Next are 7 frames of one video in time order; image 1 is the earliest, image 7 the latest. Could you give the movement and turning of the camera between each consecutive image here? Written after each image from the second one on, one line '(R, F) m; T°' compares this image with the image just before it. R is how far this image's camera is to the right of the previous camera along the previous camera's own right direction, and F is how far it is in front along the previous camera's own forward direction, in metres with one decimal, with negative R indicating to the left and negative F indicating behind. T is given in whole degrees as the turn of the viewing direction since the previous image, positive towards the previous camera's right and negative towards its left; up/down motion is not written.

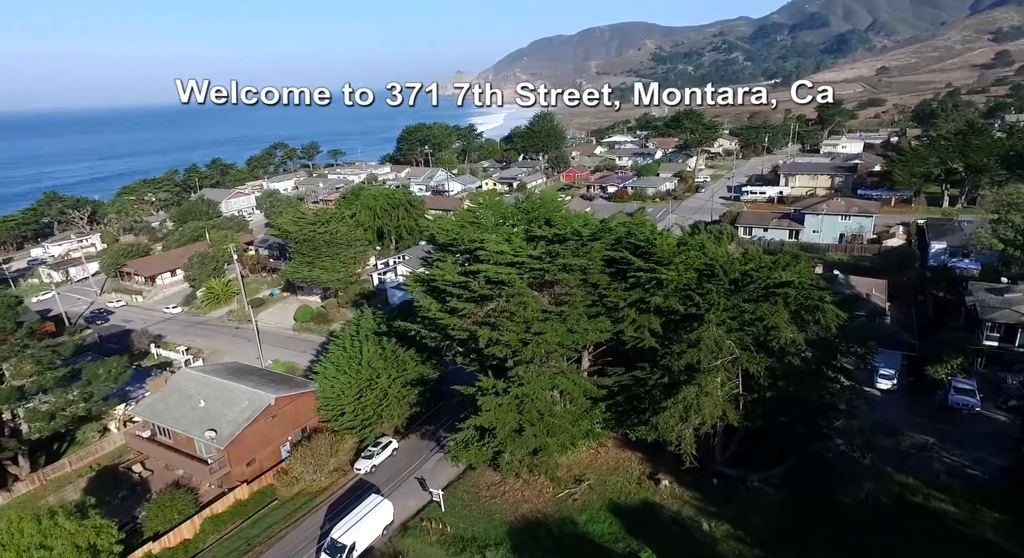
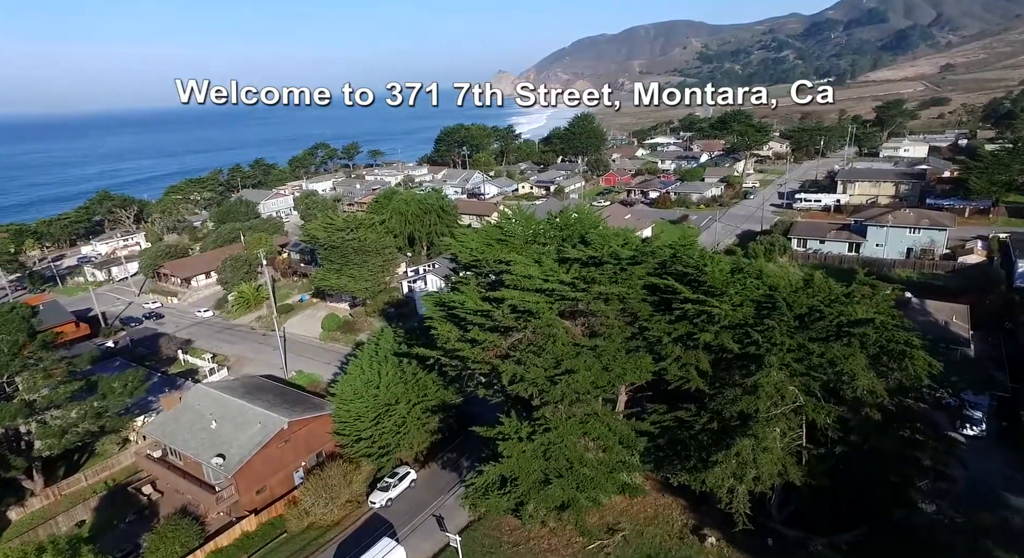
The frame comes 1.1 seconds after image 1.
(+0.1, +1.0) m; -4°
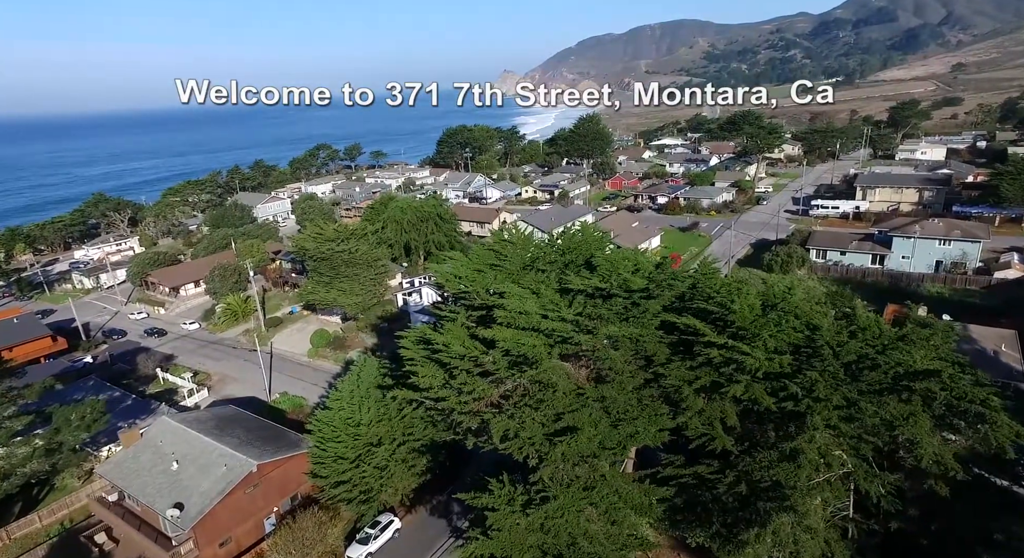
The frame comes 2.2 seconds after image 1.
(+0.1, +1.2) m; 0°
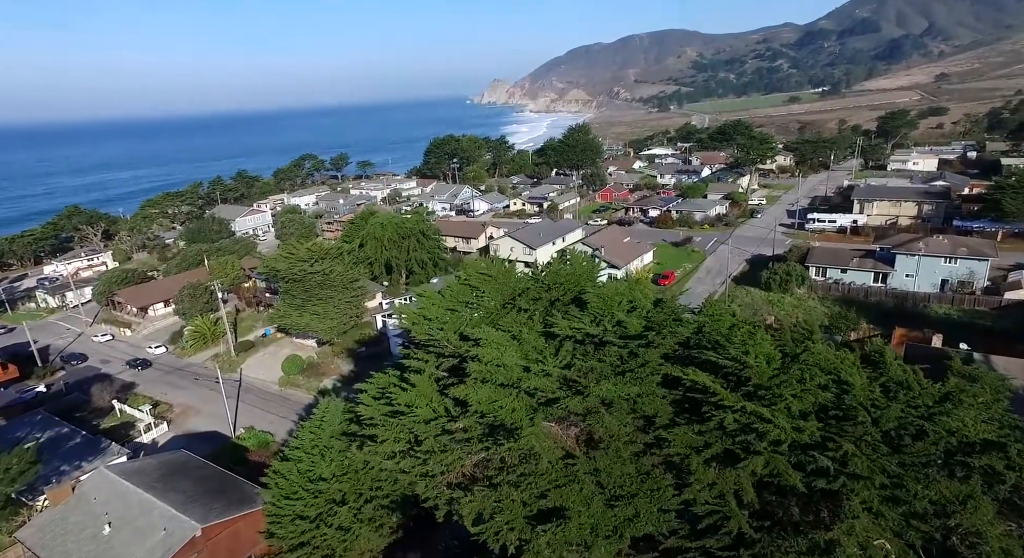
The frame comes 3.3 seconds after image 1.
(+0.1, +1.0) m; +1°
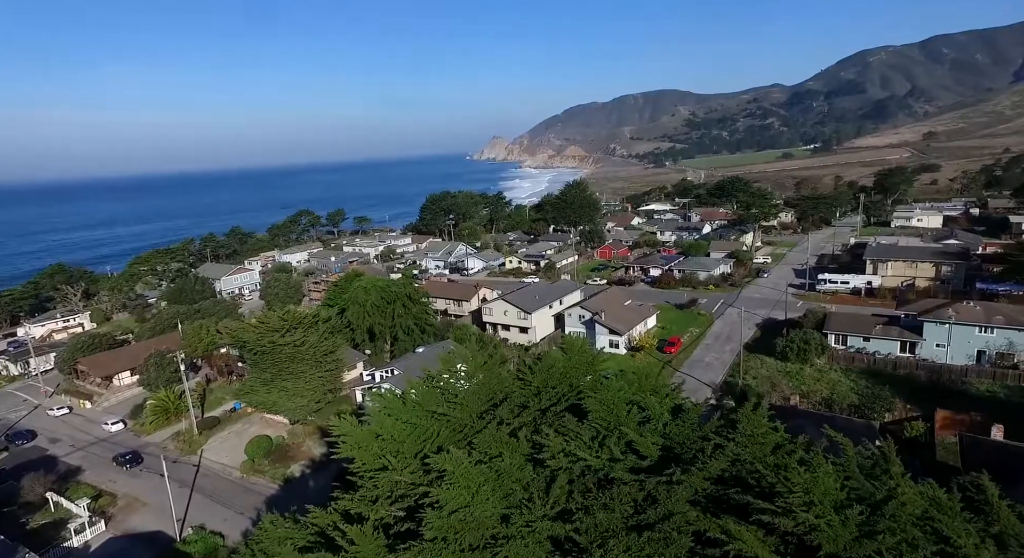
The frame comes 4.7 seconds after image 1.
(+0.2, +1.5) m; 0°
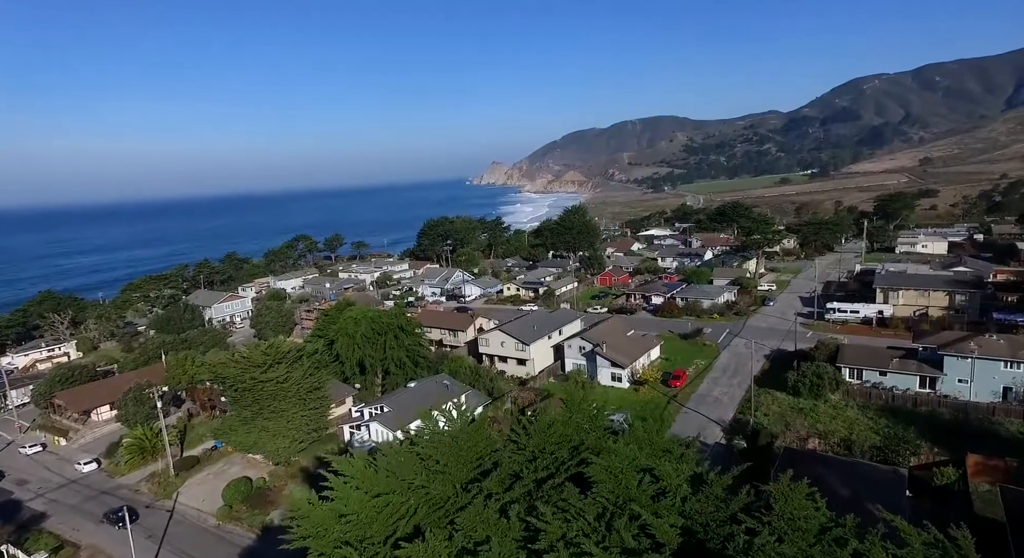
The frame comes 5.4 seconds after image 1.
(+0.1, +0.8) m; 0°
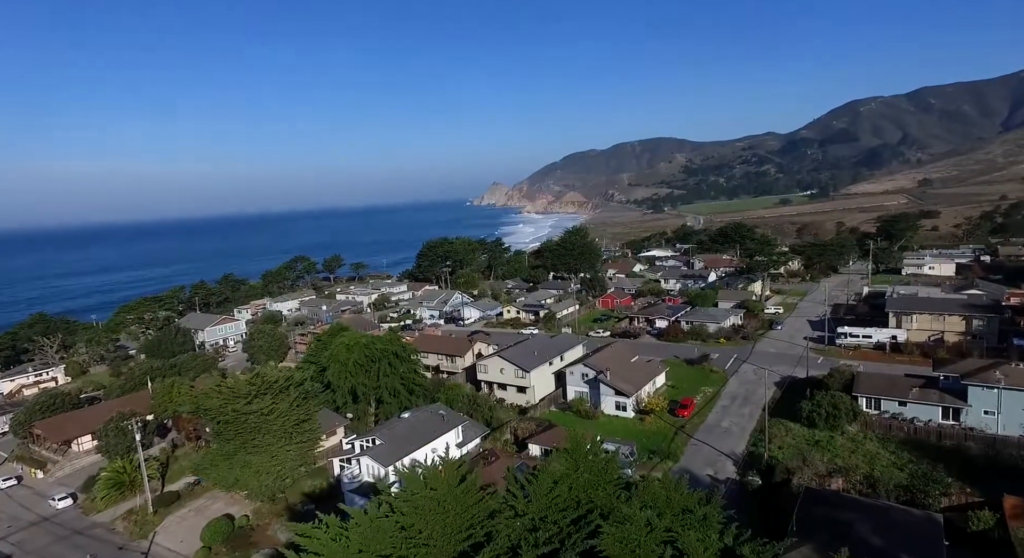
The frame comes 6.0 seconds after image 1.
(0.0, +0.7) m; 0°
